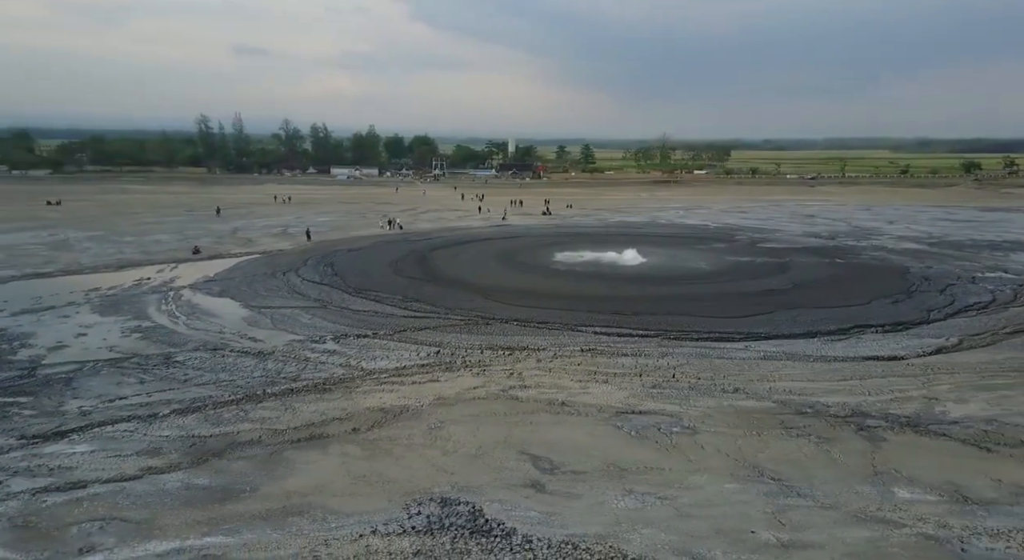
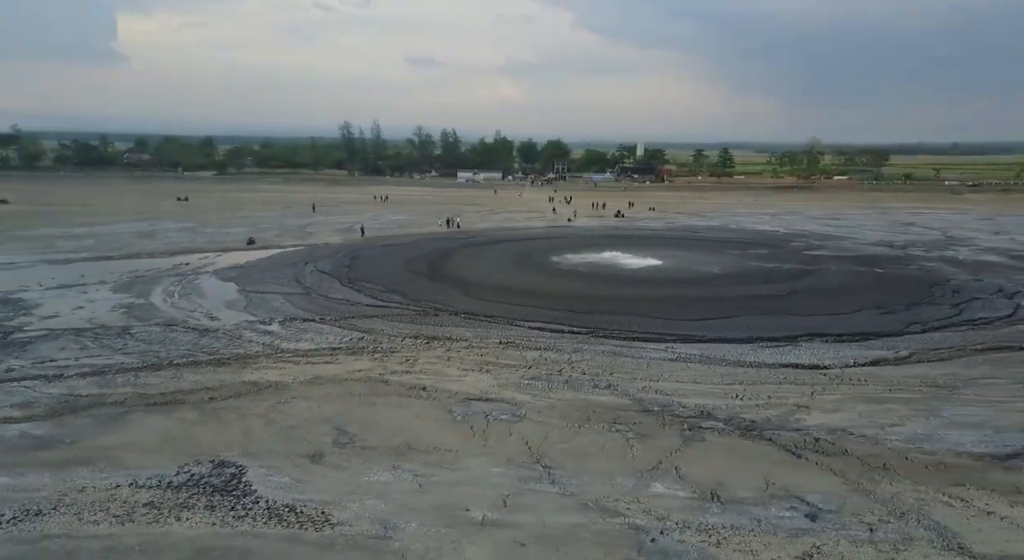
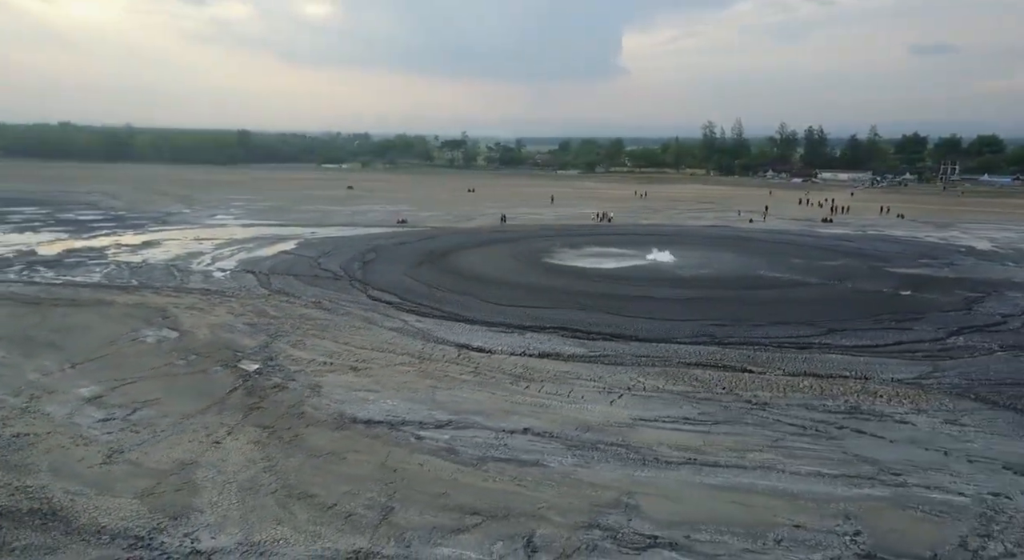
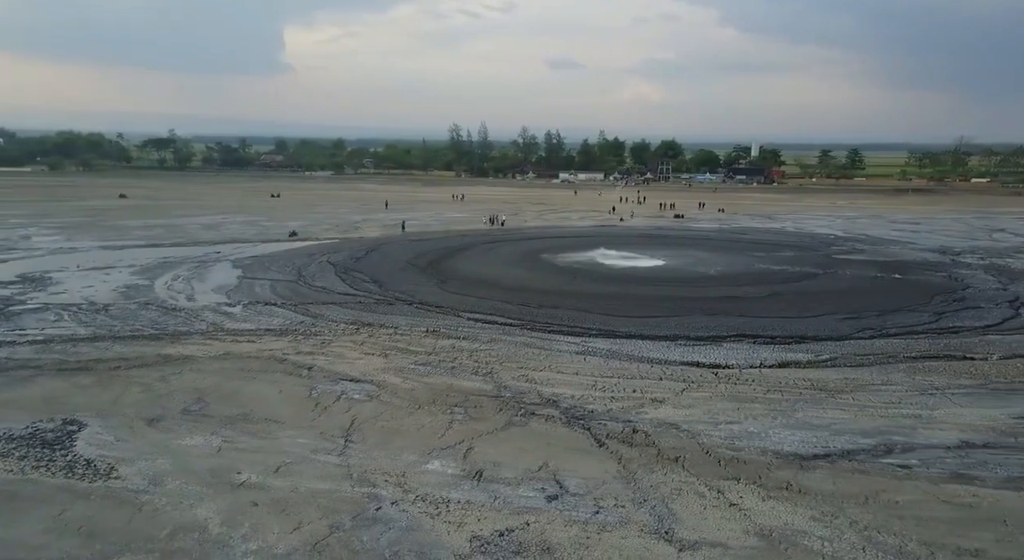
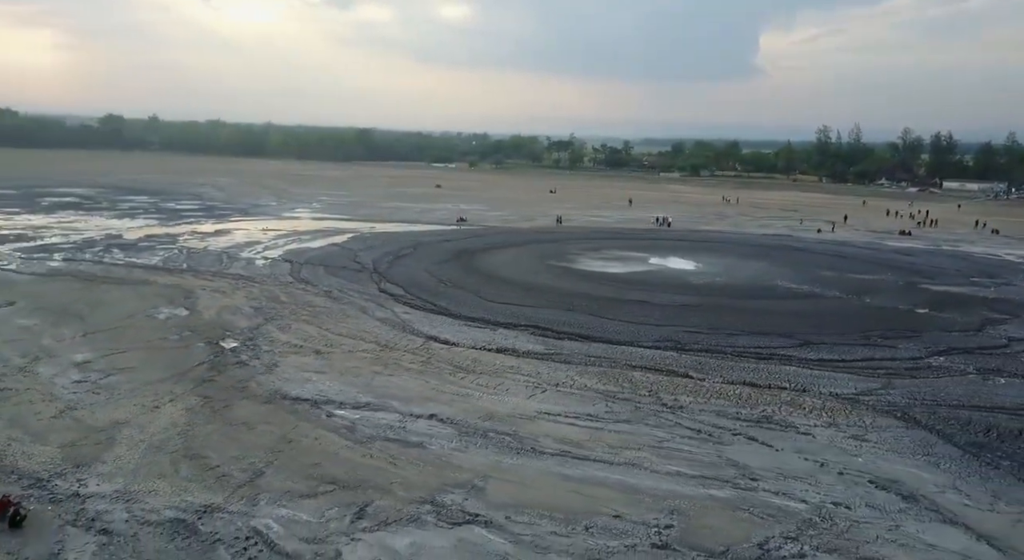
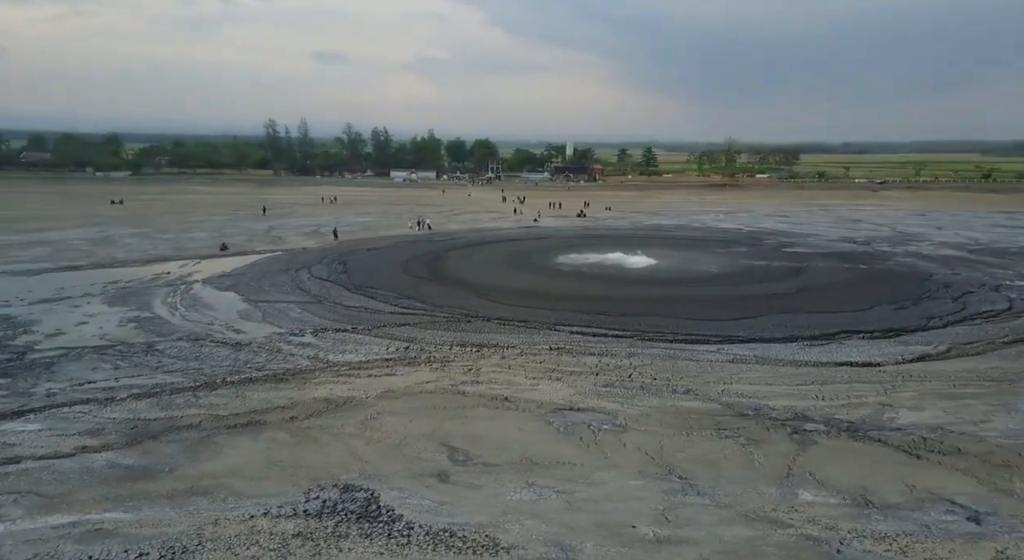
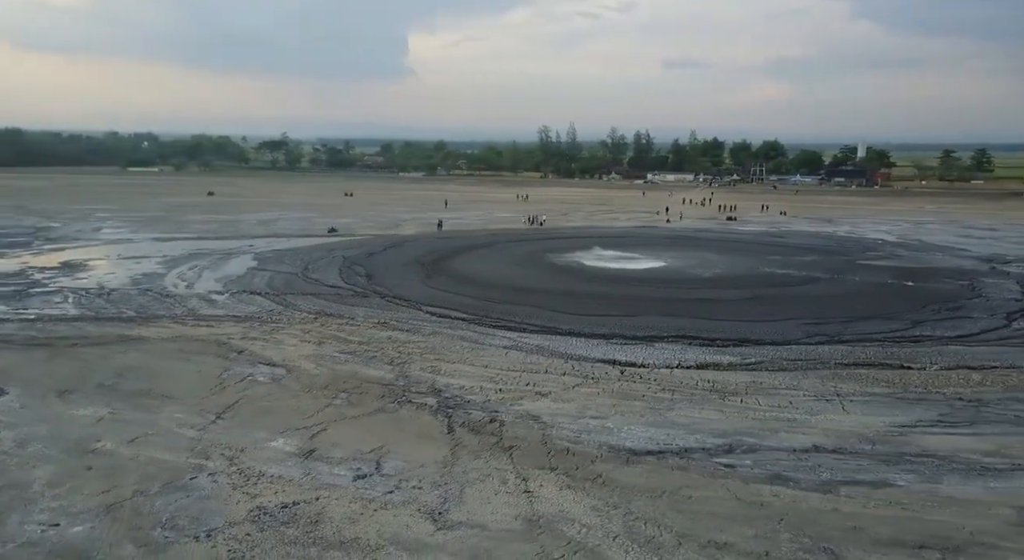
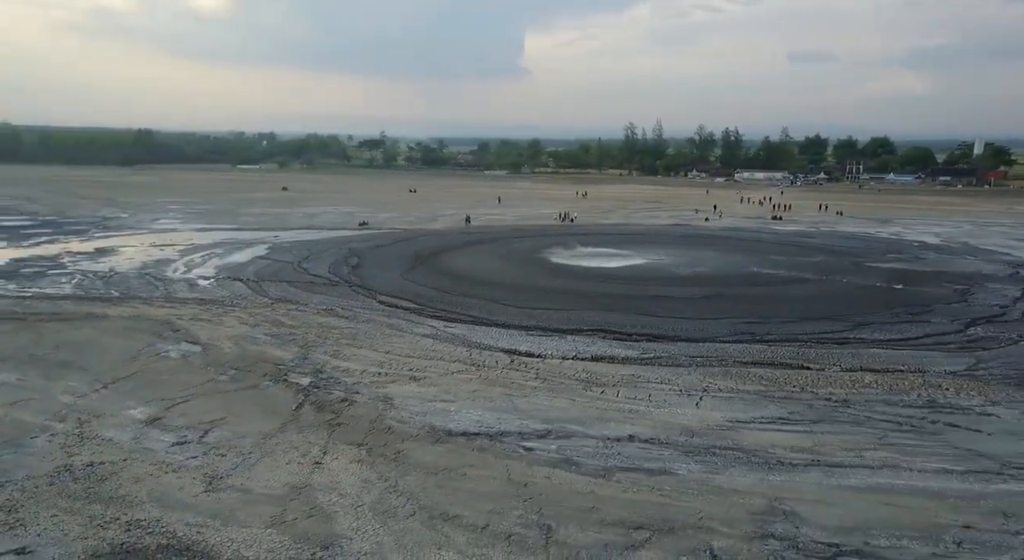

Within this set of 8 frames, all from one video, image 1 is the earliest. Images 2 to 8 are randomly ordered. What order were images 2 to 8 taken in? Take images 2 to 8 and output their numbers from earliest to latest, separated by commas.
6, 2, 4, 7, 8, 3, 5
